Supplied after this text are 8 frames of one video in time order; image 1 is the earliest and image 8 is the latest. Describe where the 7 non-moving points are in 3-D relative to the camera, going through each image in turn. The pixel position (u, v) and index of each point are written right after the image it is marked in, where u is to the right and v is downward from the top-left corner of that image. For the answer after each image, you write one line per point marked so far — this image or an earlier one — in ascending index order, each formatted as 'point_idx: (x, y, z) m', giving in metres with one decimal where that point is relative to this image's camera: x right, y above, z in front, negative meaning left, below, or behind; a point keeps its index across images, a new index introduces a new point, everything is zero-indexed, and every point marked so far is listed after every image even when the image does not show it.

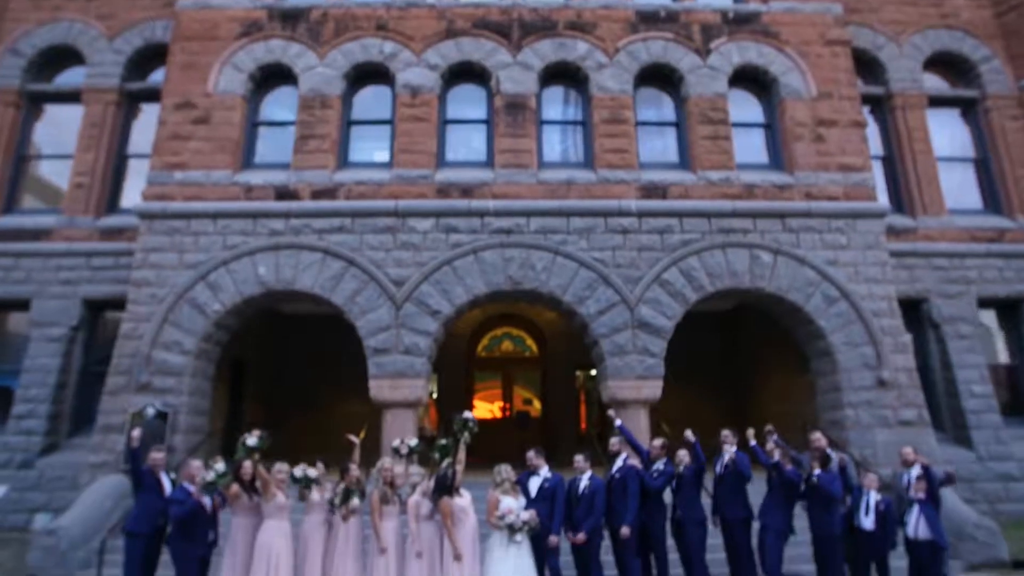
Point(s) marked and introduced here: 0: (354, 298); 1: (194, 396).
0: (-3.4, -0.2, +14.4) m
1: (-6.7, -2.3, +14.3) m
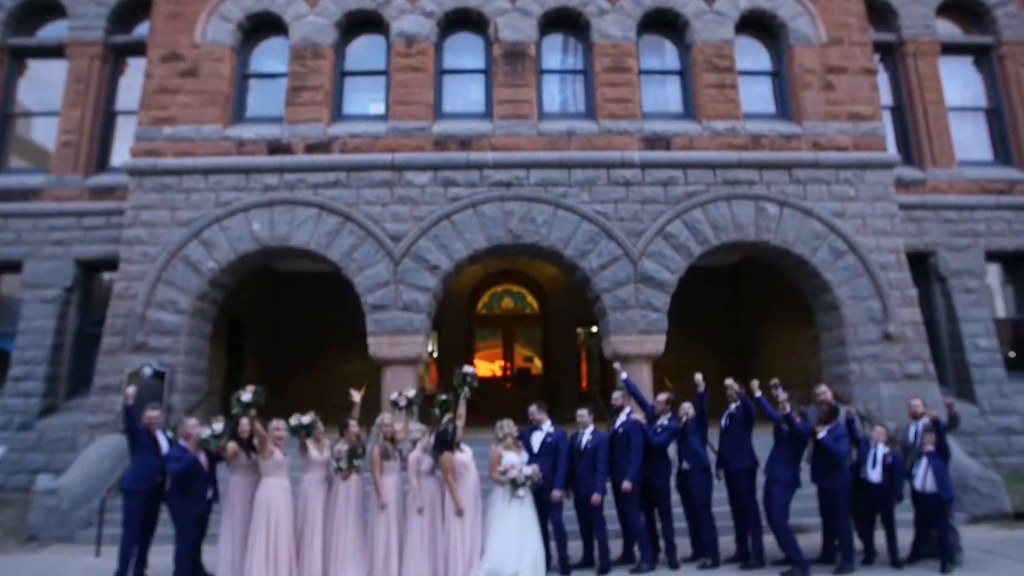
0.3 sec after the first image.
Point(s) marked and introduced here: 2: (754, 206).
0: (-3.3, +0.7, +14.1) m
1: (-6.7, -1.4, +14.1) m
2: (+5.1, +1.8, +14.4) m
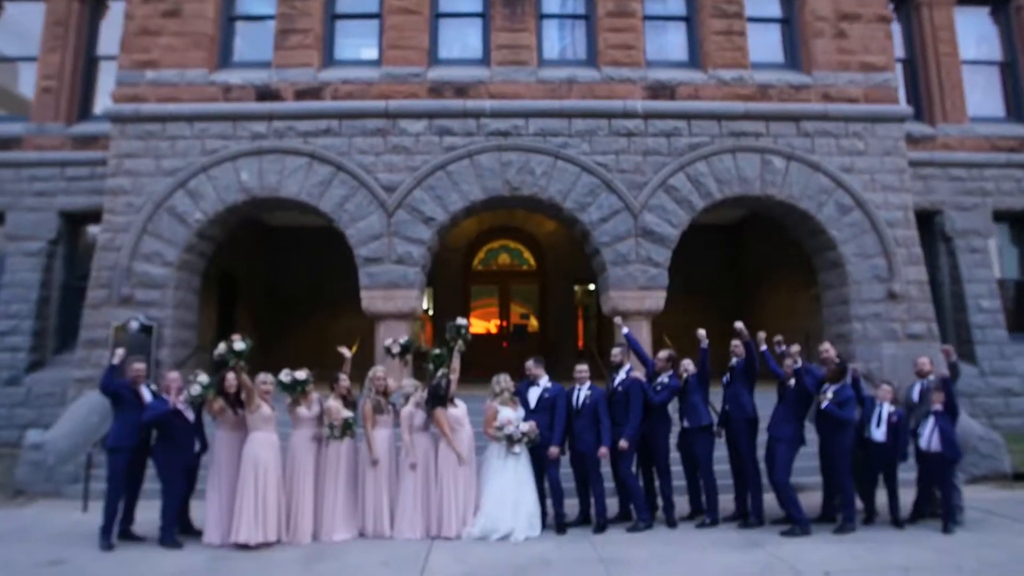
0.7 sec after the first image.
0: (-3.4, +1.7, +13.6) m
1: (-6.8, -0.4, +13.8) m
2: (+5.1, +2.7, +13.9) m
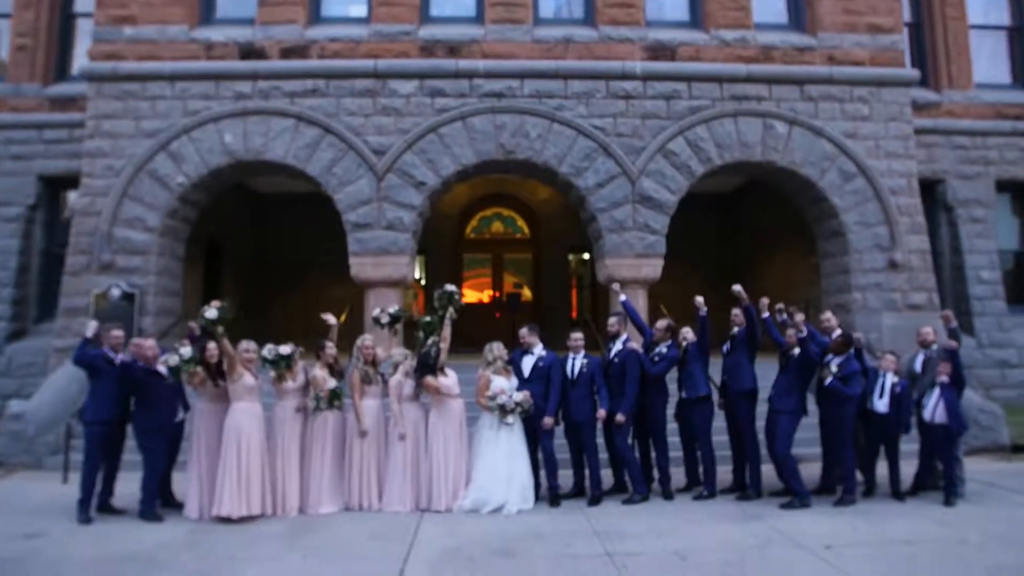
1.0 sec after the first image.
0: (-3.5, +2.3, +13.2) m
1: (-6.9, +0.2, +13.4) m
2: (+5.0, +3.3, +13.5) m
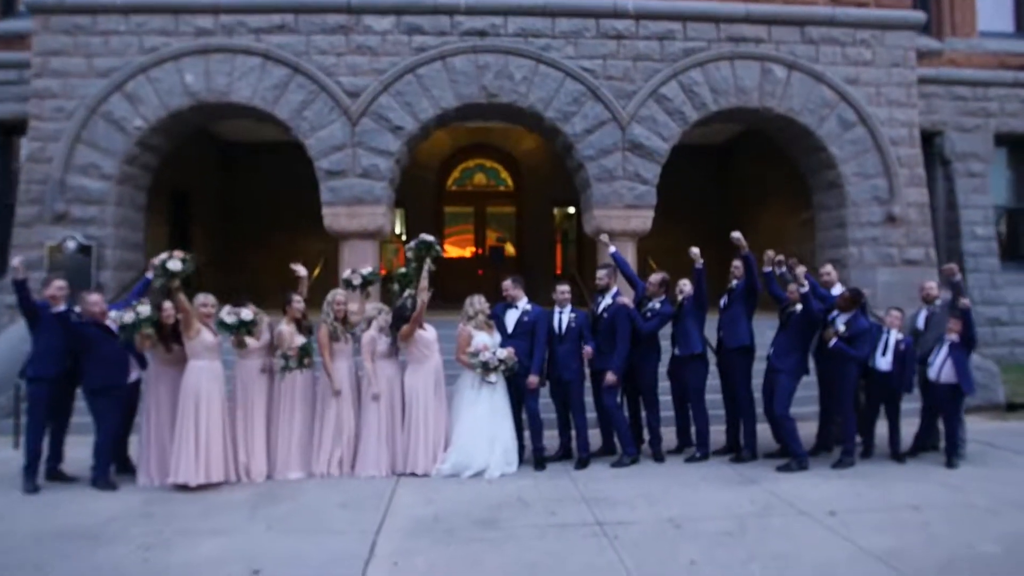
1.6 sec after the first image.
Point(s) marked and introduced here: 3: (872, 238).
0: (-3.8, +3.2, +12.3) m
1: (-7.2, +1.1, +12.5) m
2: (+4.7, +4.2, +12.8) m
3: (+6.9, +1.0, +12.9) m
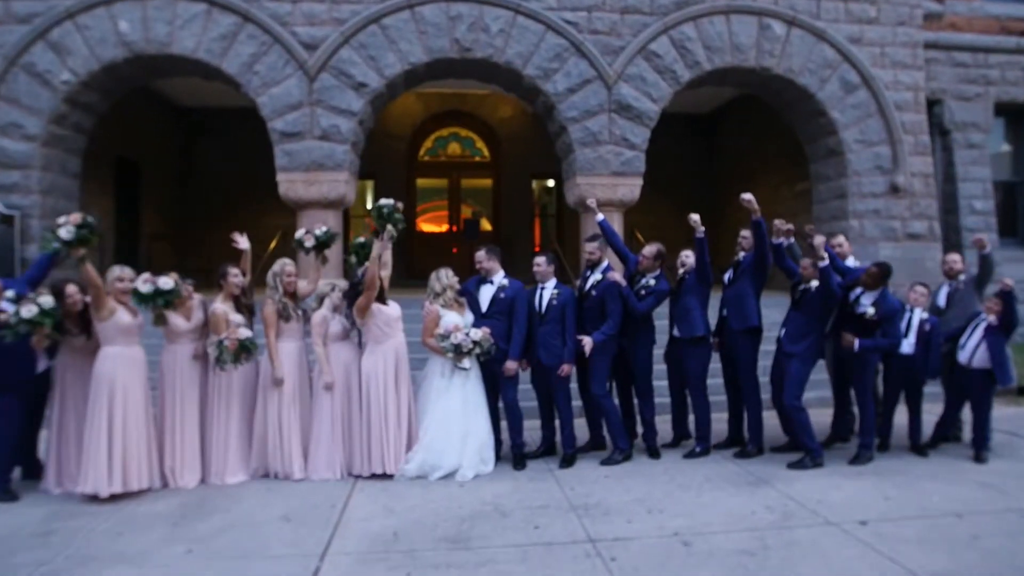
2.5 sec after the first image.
0: (-4.2, +3.6, +11.0) m
1: (-7.6, +1.5, +11.2) m
2: (+4.2, +4.6, +11.7) m
3: (+6.5, +1.4, +12.1) m
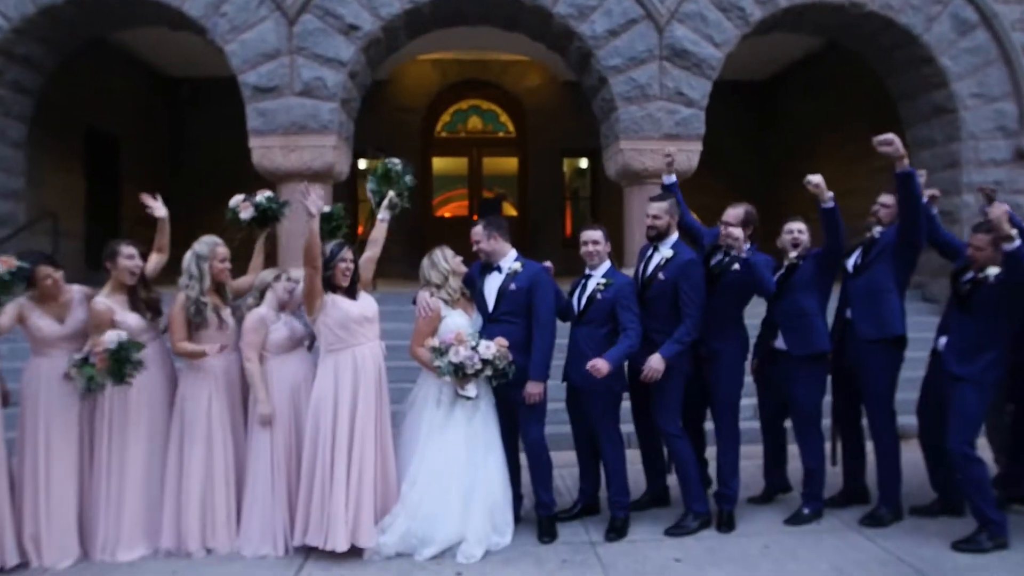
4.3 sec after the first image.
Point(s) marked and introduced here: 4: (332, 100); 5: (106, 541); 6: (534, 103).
0: (-3.9, +3.7, +8.9) m
1: (-7.2, +1.7, +9.3) m
2: (+4.6, +4.7, +9.3) m
3: (+6.8, +1.5, +9.6) m
4: (-2.4, +2.5, +8.9) m
5: (-2.7, -1.6, +4.4) m
6: (+0.4, +4.0, +14.3) m
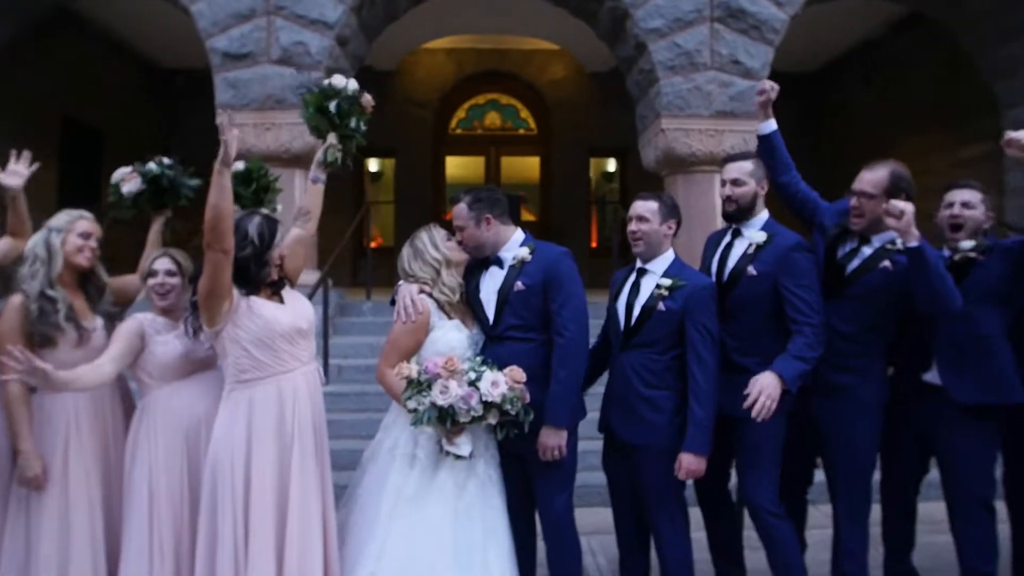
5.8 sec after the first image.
0: (-3.6, +3.6, +7.5) m
1: (-7.0, +1.6, +8.0) m
2: (+4.9, +4.6, +7.7) m
3: (+7.1, +1.3, +7.8) m
4: (-2.1, +2.4, +7.5) m
5: (-2.6, -1.6, +2.9) m
6: (+0.8, +3.8, +12.7) m
